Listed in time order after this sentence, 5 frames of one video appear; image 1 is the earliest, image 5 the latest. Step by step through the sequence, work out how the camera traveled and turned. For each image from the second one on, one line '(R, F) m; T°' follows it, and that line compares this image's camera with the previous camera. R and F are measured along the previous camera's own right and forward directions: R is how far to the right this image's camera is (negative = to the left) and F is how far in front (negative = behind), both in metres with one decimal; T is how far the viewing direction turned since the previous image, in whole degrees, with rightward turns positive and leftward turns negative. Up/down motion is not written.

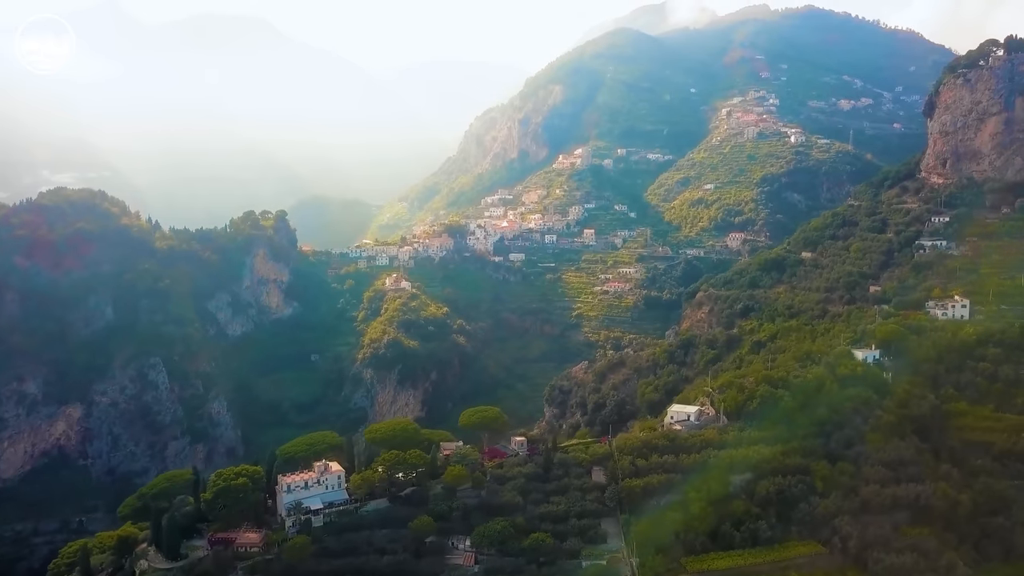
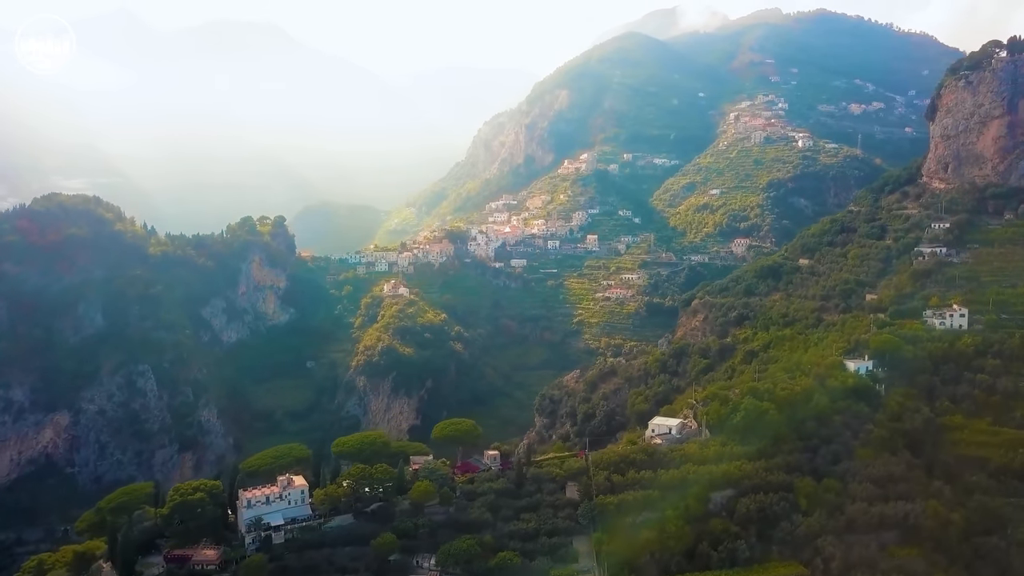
(+1.2, +0.7) m; -1°
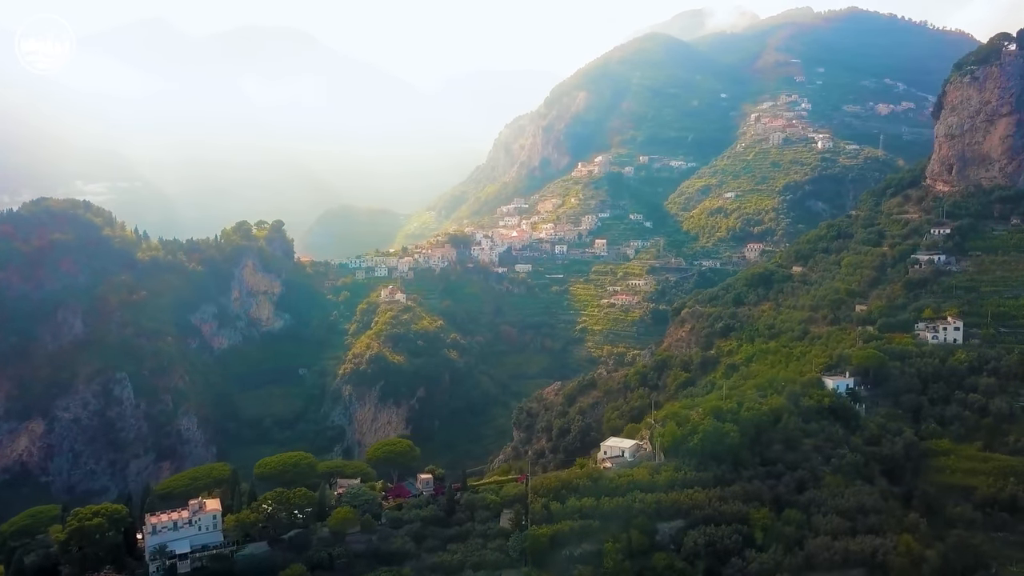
(+2.7, +1.5) m; -2°
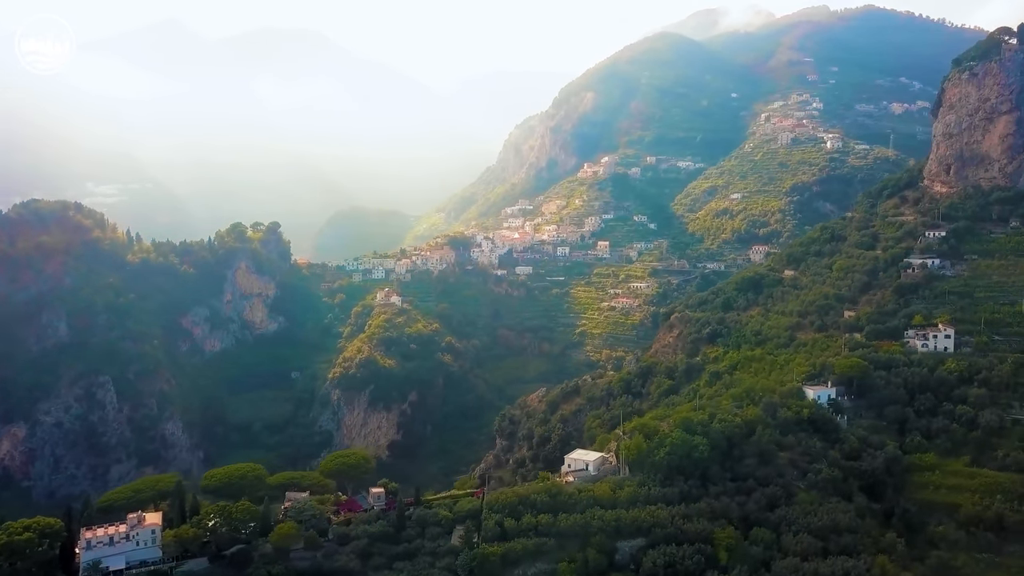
(+1.6, +0.9) m; -1°
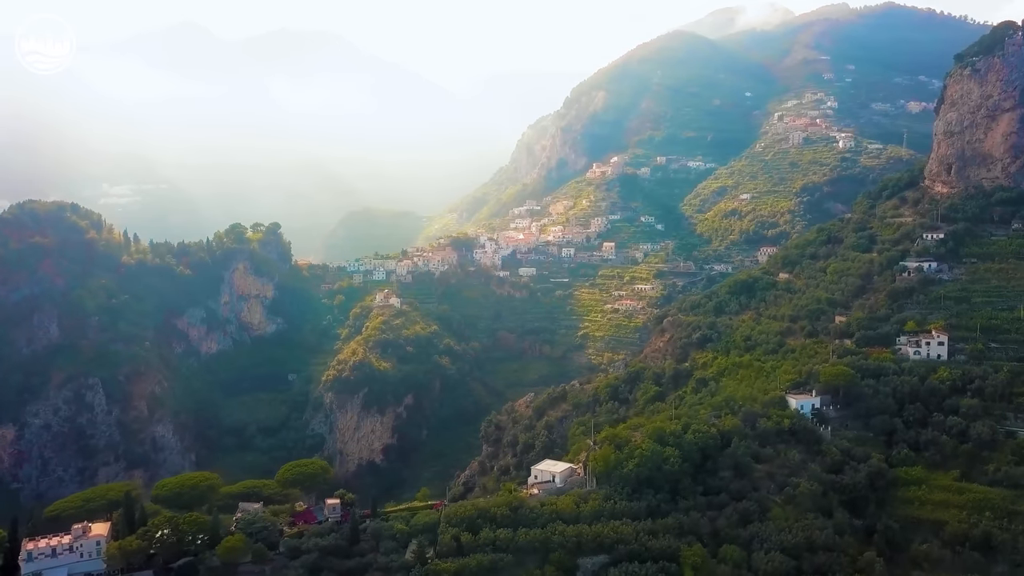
(+1.5, +0.8) m; -1°
